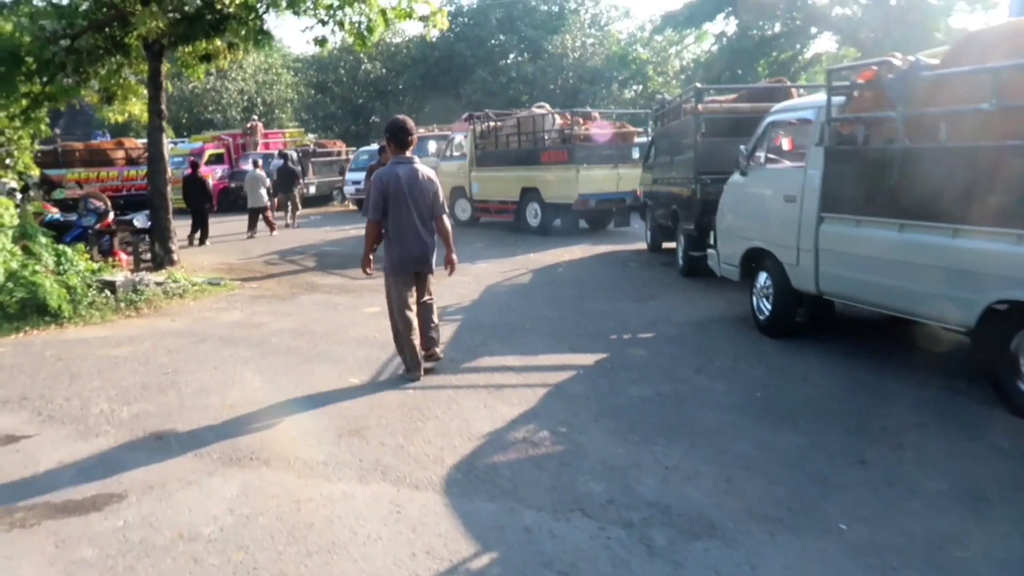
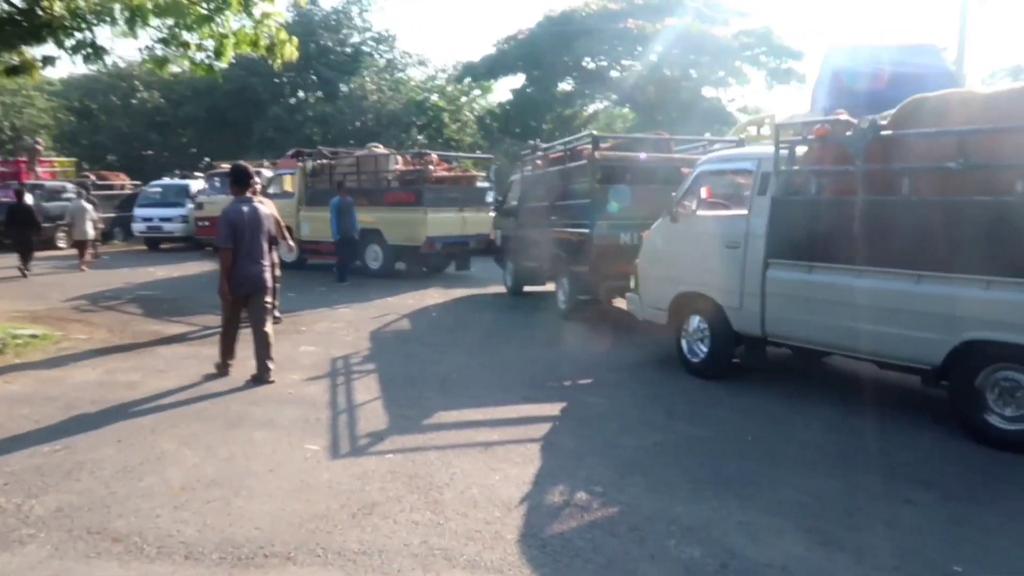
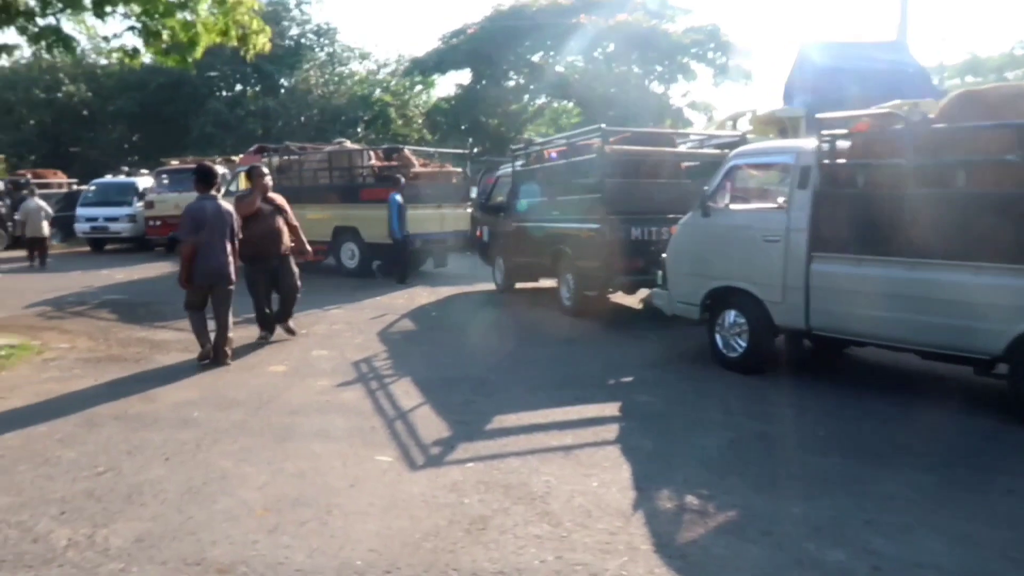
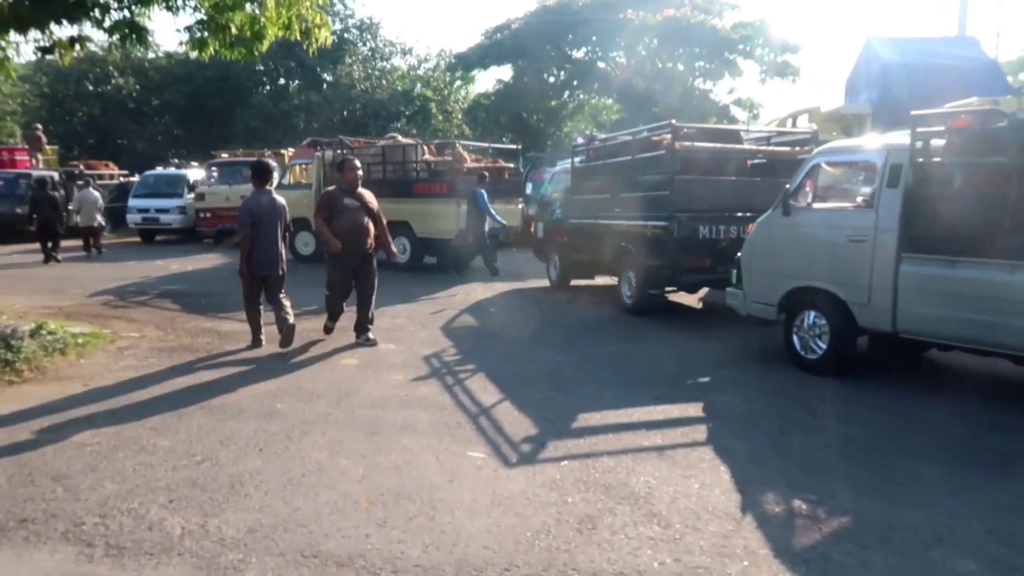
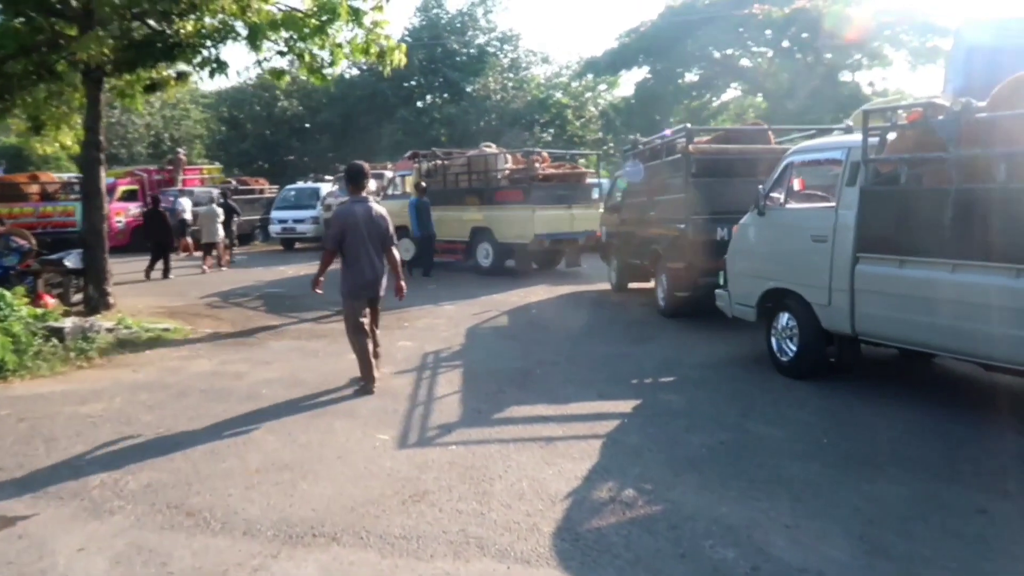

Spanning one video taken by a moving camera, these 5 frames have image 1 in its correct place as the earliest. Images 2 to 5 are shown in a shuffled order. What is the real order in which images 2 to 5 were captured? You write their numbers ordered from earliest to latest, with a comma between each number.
5, 2, 3, 4
